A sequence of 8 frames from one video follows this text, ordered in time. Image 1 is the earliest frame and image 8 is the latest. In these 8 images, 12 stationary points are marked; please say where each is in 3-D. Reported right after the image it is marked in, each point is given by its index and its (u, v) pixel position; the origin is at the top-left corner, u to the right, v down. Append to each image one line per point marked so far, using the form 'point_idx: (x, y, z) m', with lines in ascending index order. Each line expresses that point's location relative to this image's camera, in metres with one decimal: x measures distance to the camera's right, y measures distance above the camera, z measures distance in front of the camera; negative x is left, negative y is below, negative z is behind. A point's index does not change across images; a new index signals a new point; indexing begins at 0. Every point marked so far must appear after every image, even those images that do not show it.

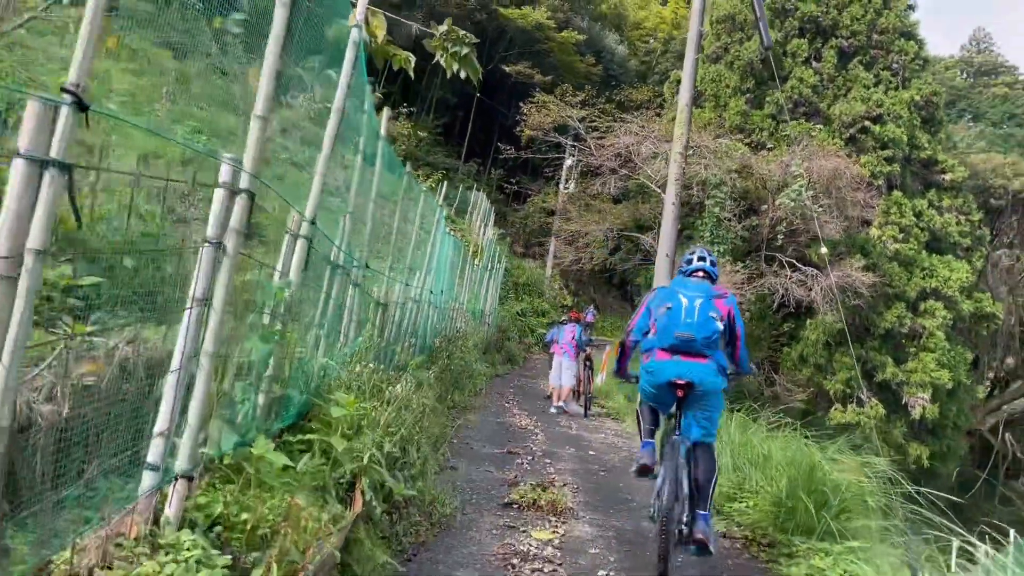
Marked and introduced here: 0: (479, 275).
0: (-0.6, +0.2, +16.3) m
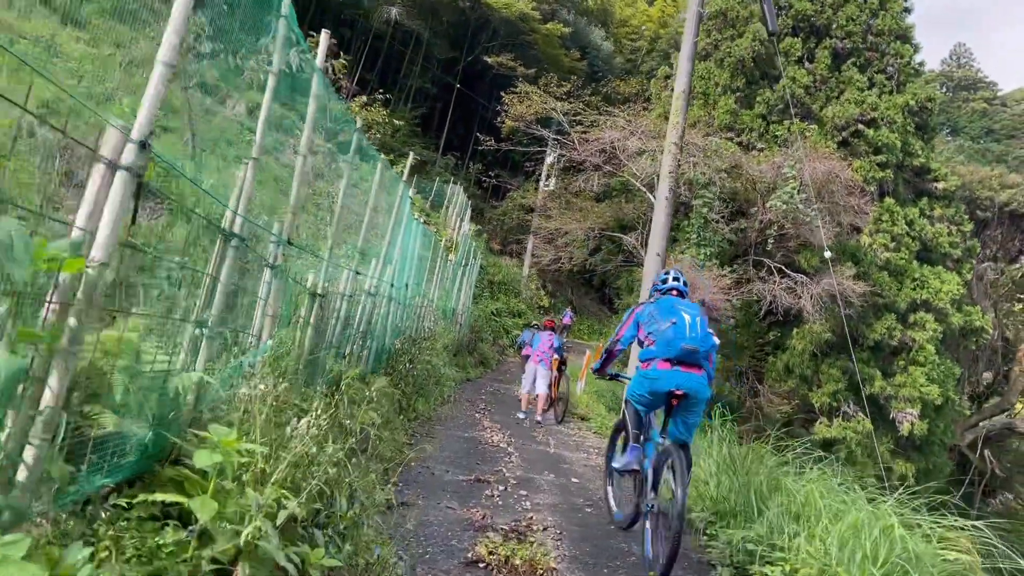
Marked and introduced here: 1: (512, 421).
0: (-1.1, +0.3, +15.1) m
1: (0.0, -1.5, +9.5) m
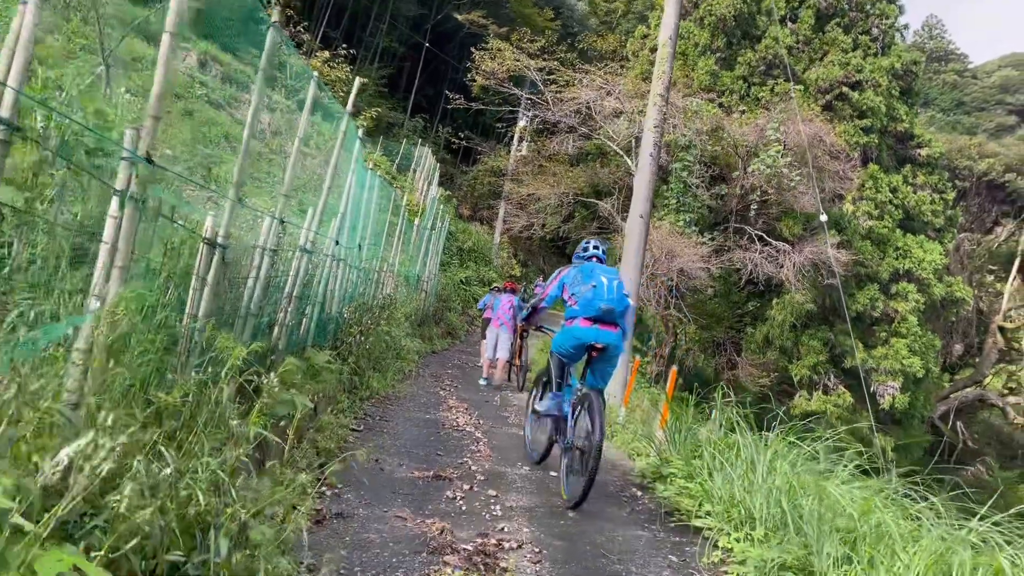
0: (-1.6, +0.9, +14.1) m
1: (-0.3, -1.1, +8.5) m
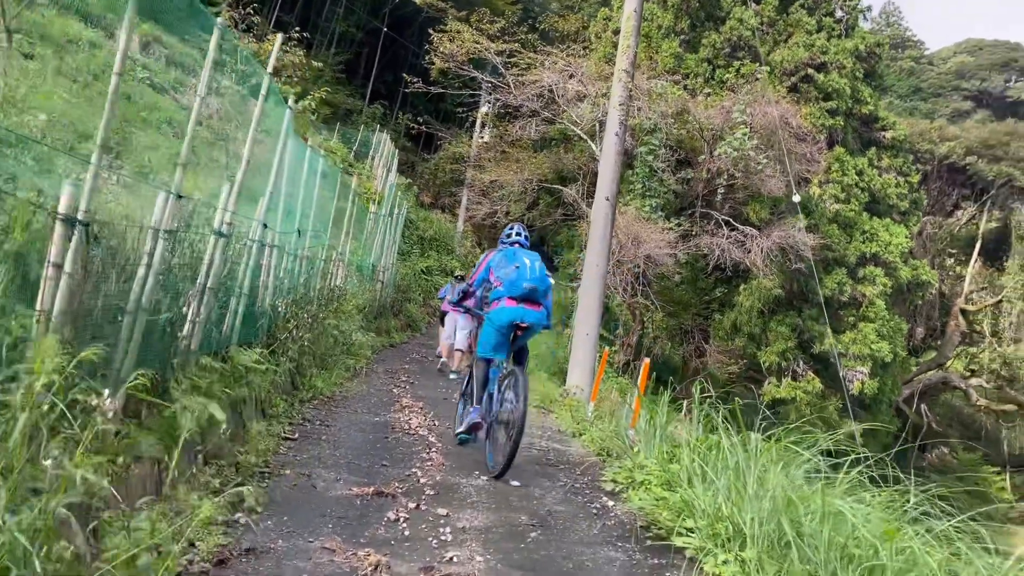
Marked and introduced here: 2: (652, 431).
0: (-2.2, +1.0, +13.4) m
1: (-0.7, -1.0, +7.9) m
2: (+0.9, -0.9, +5.6) m
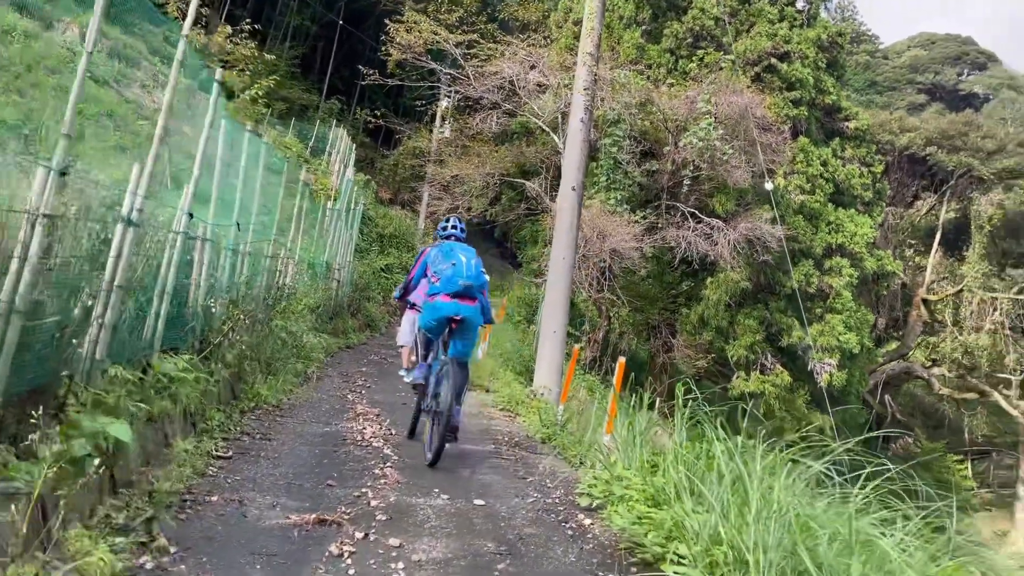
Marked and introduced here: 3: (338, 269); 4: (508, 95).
0: (-2.8, +1.0, +12.8) m
1: (-1.0, -1.0, +7.4) m
2: (+0.7, -0.9, +5.1) m
3: (-2.8, +0.3, +13.4) m
4: (-0.1, +4.4, +19.1) m
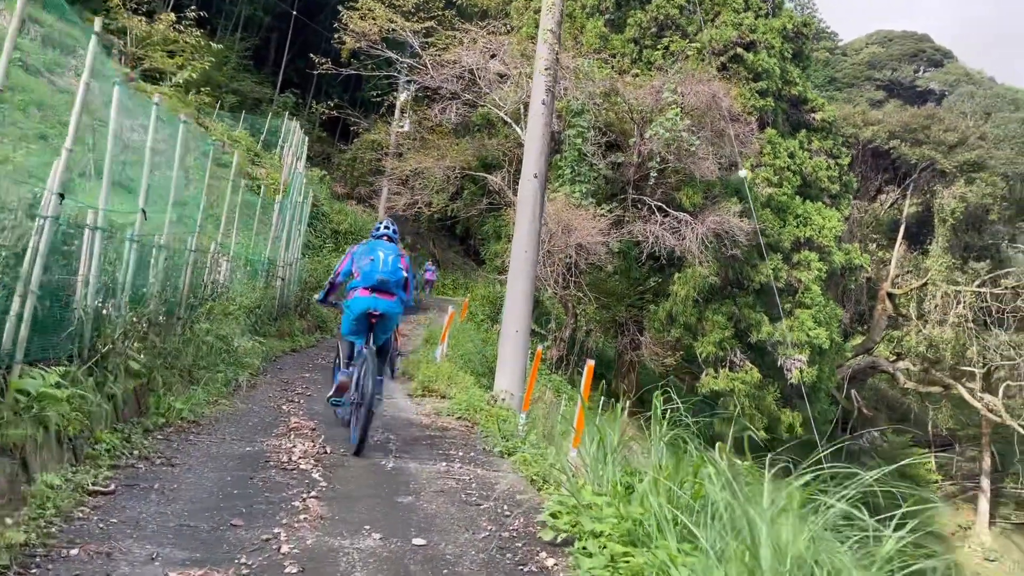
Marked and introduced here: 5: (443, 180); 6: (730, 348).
0: (-3.4, +1.1, +12.0) m
1: (-1.4, -1.0, +6.7) m
2: (+0.5, -0.9, +4.4) m
3: (-3.4, +0.3, +12.6) m
4: (-1.0, +4.4, +18.4) m
5: (-1.6, +2.5, +19.9) m
6: (+4.7, -1.3, +18.3) m
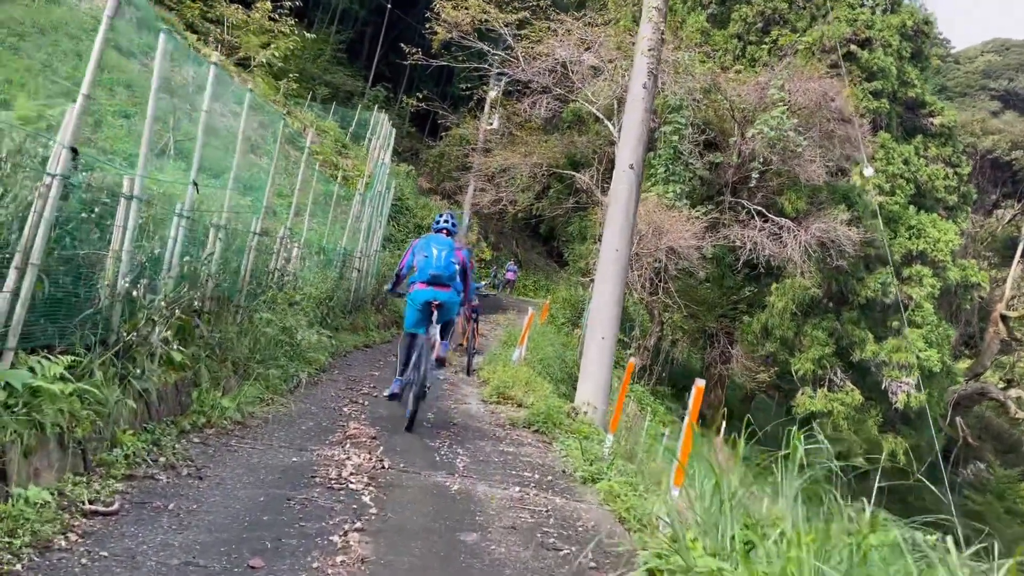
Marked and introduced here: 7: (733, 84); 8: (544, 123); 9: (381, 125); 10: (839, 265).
0: (-2.2, +1.2, +11.6) m
1: (-0.8, -0.9, +6.0) m
2: (+0.8, -0.9, +3.6) m
3: (-2.1, +0.4, +12.2) m
4: (+1.0, +4.4, +17.6) m
5: (+0.4, +2.5, +19.2) m
6: (+6.4, -1.6, +17.0) m
7: (+4.3, +4.0, +16.5) m
8: (+0.8, +3.8, +19.2) m
9: (-3.0, +3.7, +18.8) m
10: (+6.5, +0.5, +16.8) m
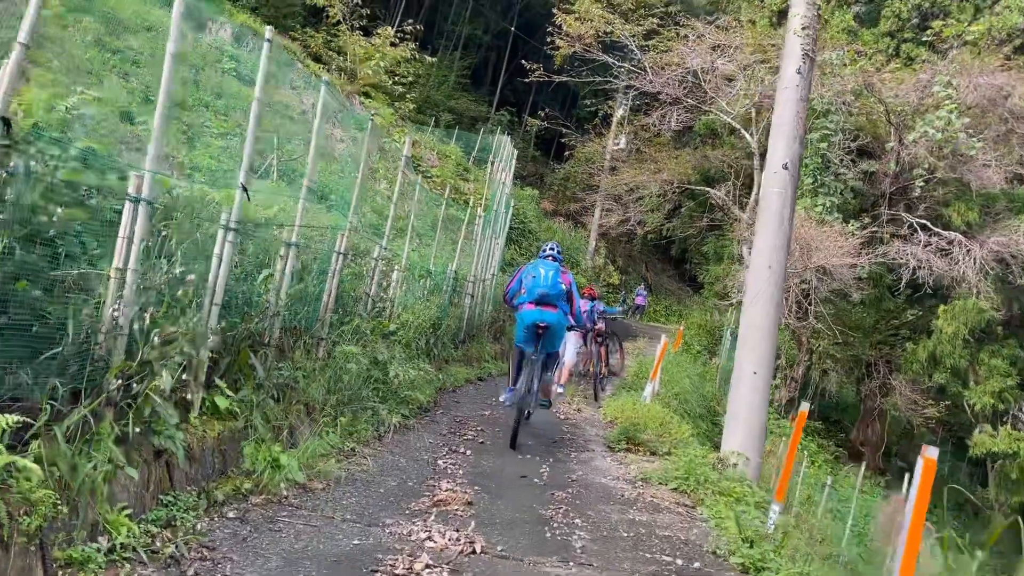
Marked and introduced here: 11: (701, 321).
0: (-0.5, +0.8, +10.8) m
1: (0.0, -1.1, +5.0) m
2: (+1.2, -0.9, +2.4) m
3: (-0.4, +0.1, +11.3) m
4: (+3.5, +3.9, +16.4) m
5: (+3.2, +2.0, +18.0) m
6: (+8.8, -2.0, +14.8) m
7: (+6.6, +3.6, +14.7) m
8: (+3.5, +3.2, +17.9) m
9: (-0.2, +3.1, +18.2) m
10: (+8.8, +0.1, +14.6) m
11: (+4.2, -0.7, +19.0) m
